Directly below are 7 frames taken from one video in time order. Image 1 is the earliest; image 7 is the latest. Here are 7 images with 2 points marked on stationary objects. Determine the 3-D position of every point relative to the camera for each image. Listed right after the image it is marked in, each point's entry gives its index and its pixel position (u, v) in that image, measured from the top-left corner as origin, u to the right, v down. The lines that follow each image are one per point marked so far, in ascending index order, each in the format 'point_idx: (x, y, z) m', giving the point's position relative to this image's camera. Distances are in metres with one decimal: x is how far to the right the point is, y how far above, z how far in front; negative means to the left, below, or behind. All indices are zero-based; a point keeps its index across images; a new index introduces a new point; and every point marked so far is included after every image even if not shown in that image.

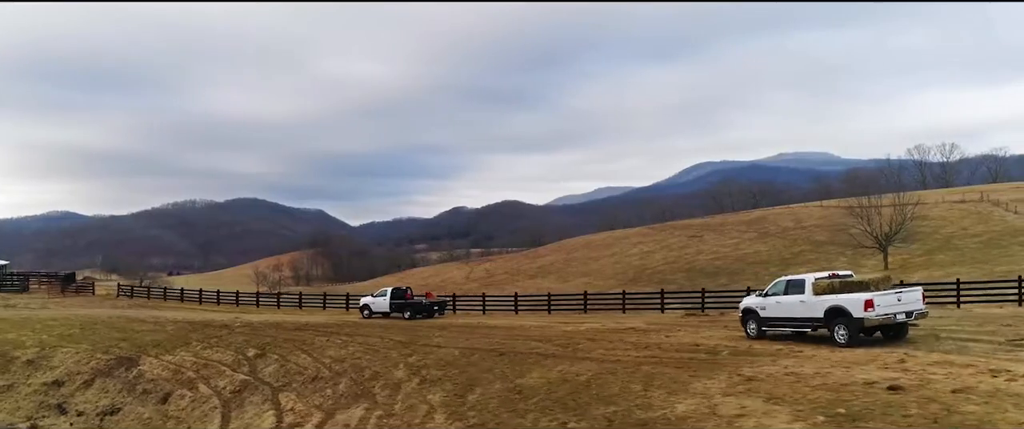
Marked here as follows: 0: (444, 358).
0: (-2.0, -4.3, +19.8) m
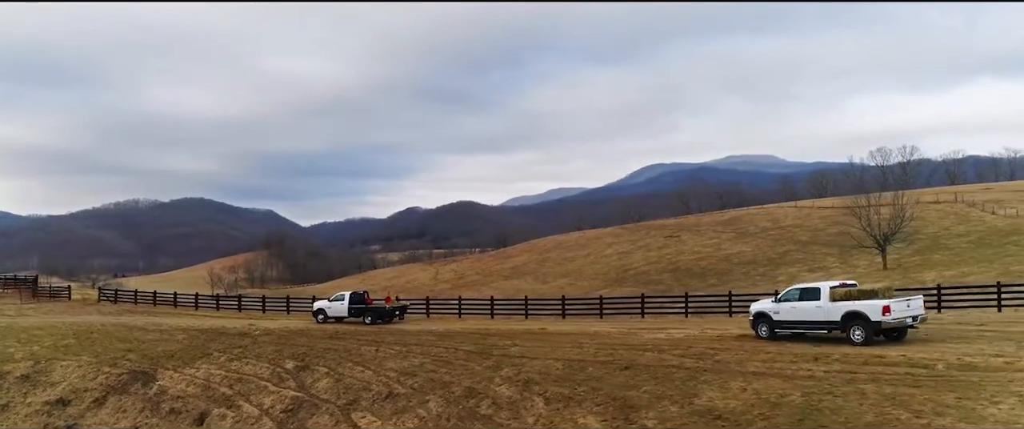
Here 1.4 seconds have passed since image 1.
0: (+1.0, -4.2, +17.6) m
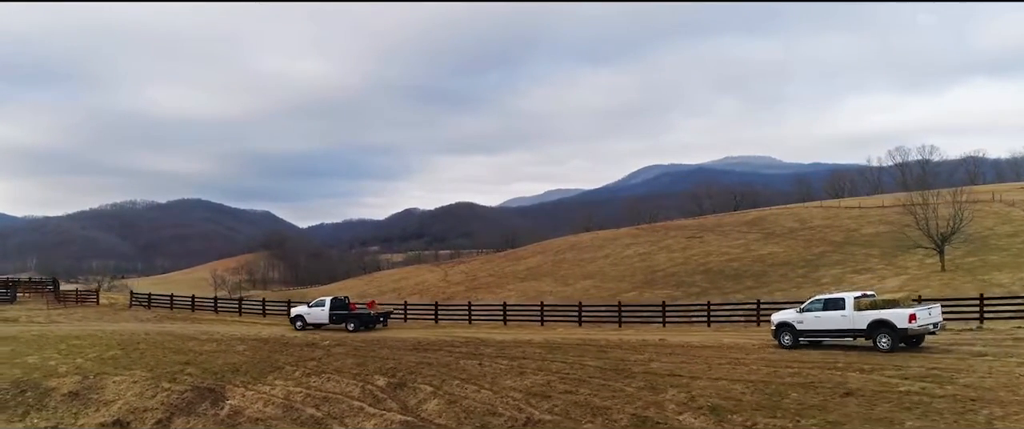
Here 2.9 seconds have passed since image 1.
0: (+5.0, -4.1, +14.8) m
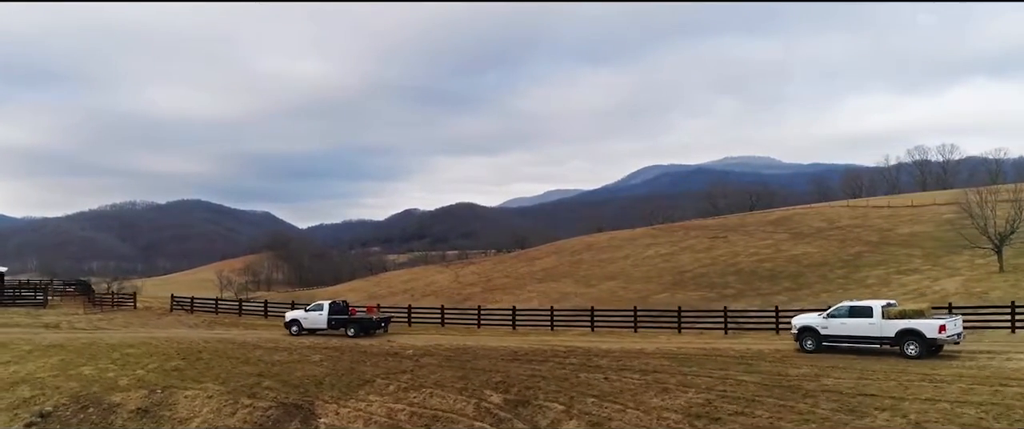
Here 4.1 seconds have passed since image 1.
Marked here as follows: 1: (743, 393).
0: (+8.8, -3.9, +12.5) m
1: (+5.7, -4.4, +16.2) m
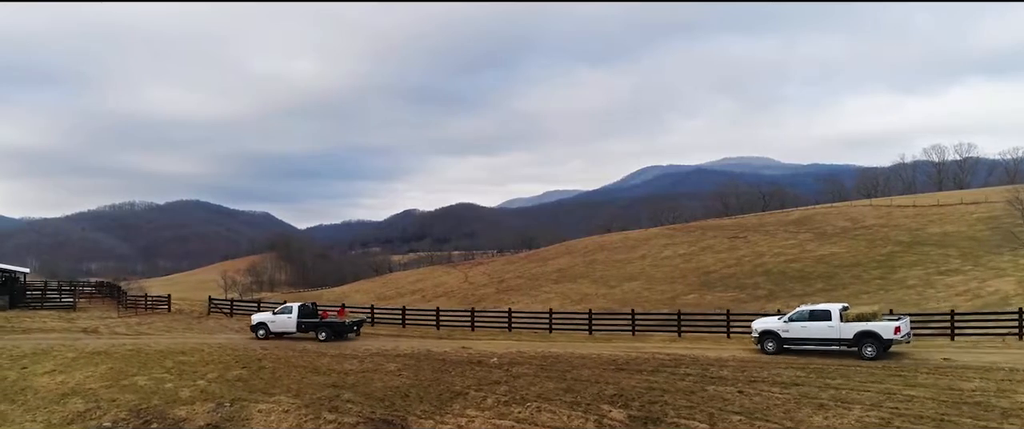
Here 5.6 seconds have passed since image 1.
0: (+12.0, -3.8, +10.5) m
1: (+8.9, -4.3, +14.2) m
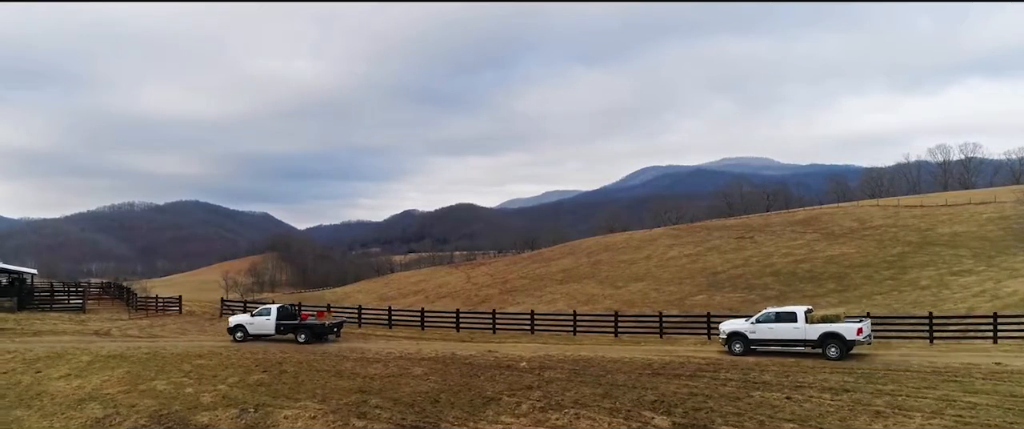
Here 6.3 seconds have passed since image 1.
0: (+13.0, -3.8, +9.9) m
1: (+9.9, -4.2, +13.5) m
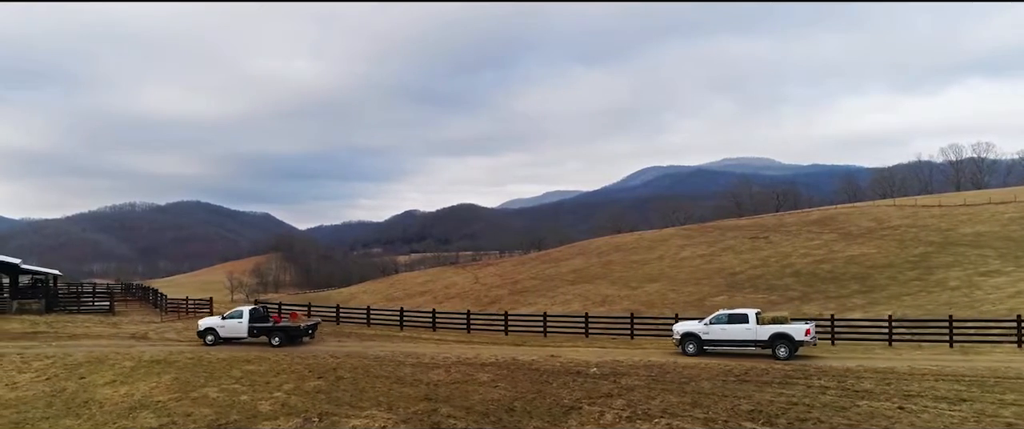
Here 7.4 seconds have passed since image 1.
0: (+15.2, -3.7, +8.9) m
1: (+12.1, -4.2, +12.5) m
